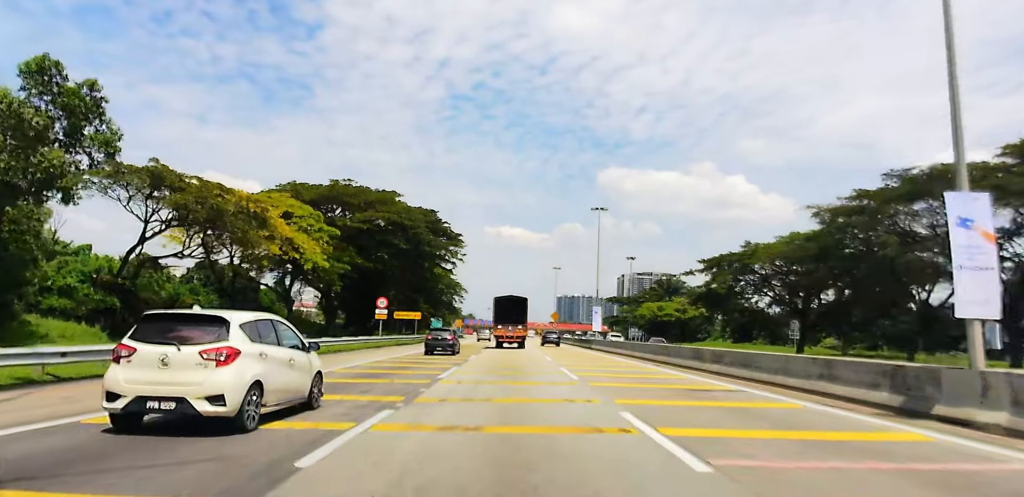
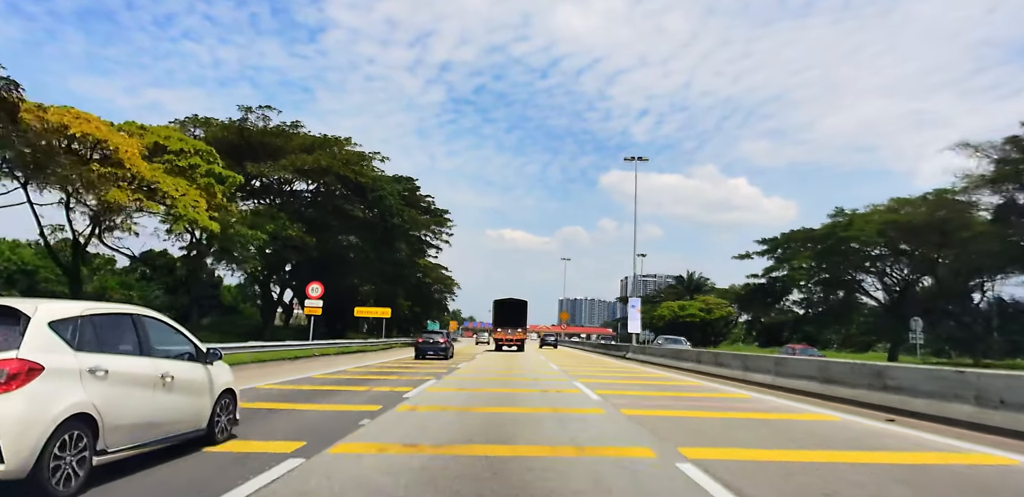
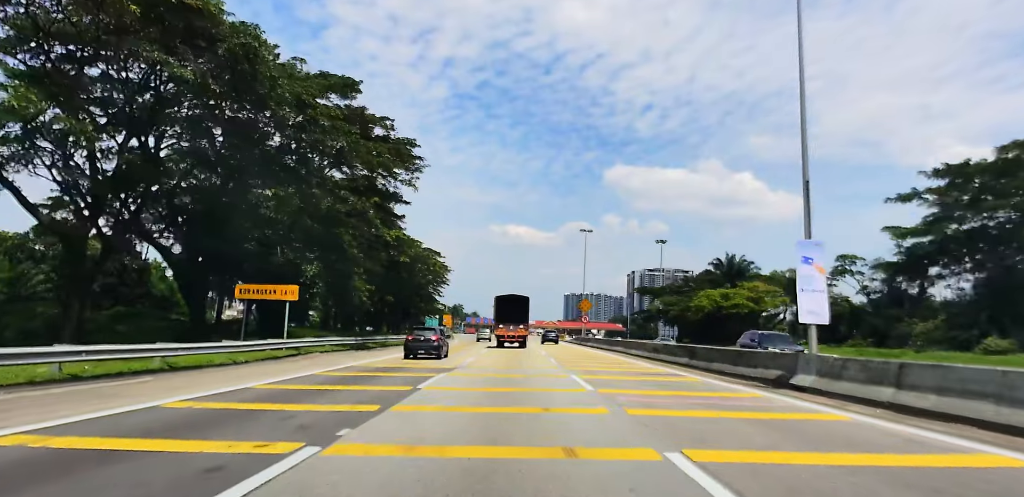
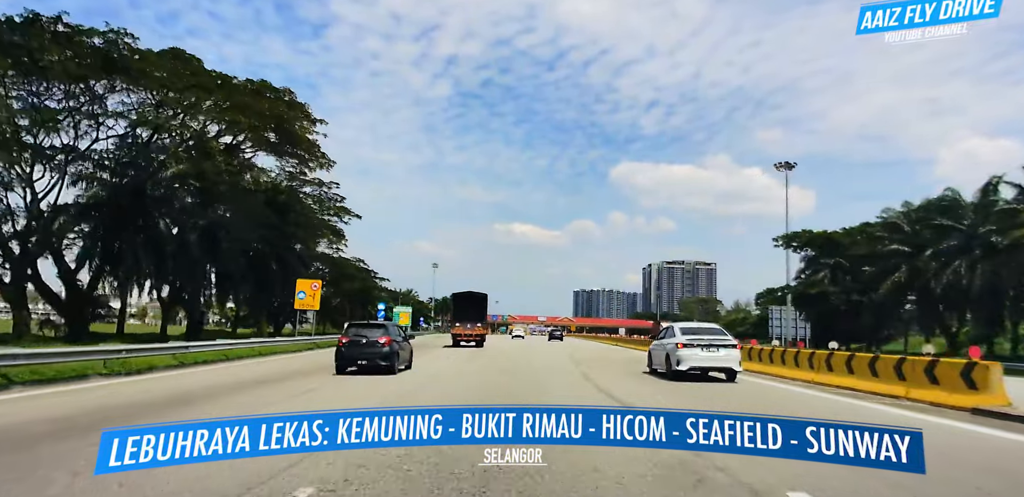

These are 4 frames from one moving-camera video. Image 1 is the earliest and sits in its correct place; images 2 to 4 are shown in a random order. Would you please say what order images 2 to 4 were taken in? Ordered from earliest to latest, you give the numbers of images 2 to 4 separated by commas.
2, 3, 4
